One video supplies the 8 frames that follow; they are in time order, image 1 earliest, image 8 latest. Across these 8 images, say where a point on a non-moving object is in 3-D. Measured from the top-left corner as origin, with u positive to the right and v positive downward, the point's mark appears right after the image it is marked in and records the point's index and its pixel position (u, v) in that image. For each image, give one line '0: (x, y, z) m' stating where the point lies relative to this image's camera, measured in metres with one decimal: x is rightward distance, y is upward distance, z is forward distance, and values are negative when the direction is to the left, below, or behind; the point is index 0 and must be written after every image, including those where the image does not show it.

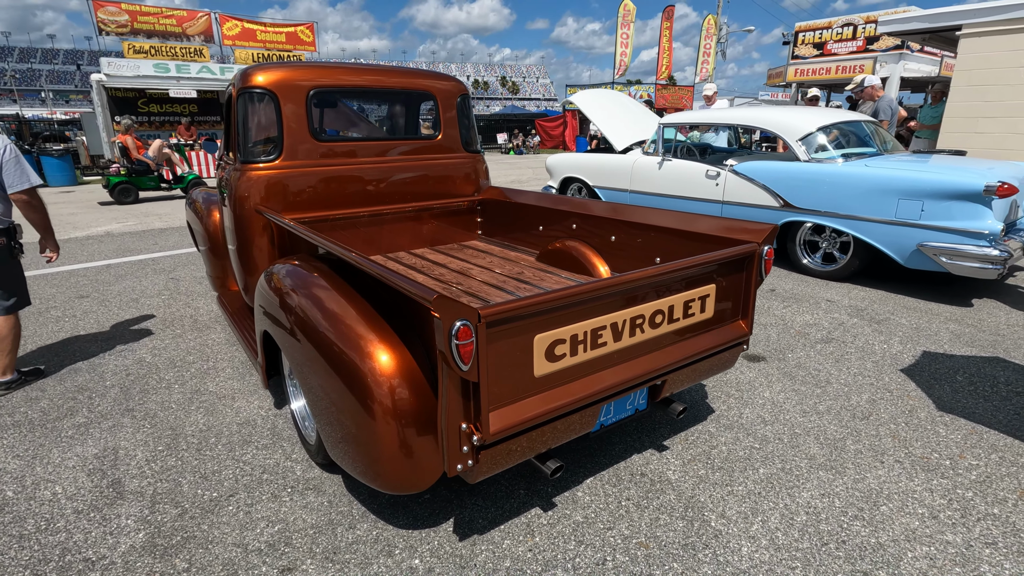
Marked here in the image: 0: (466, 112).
0: (-0.3, +1.3, +3.8) m
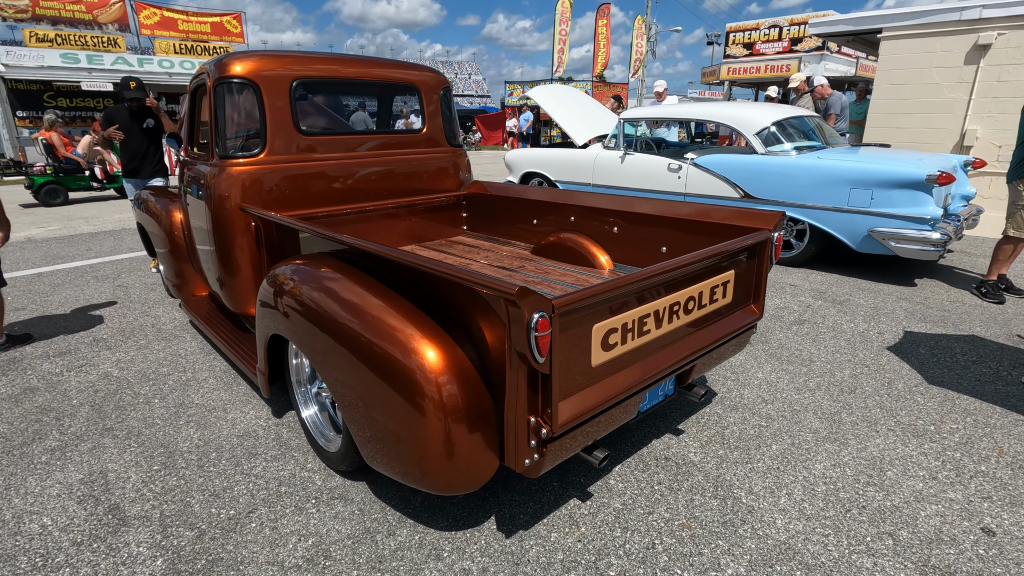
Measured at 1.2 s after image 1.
0: (-0.4, +1.3, +3.7) m
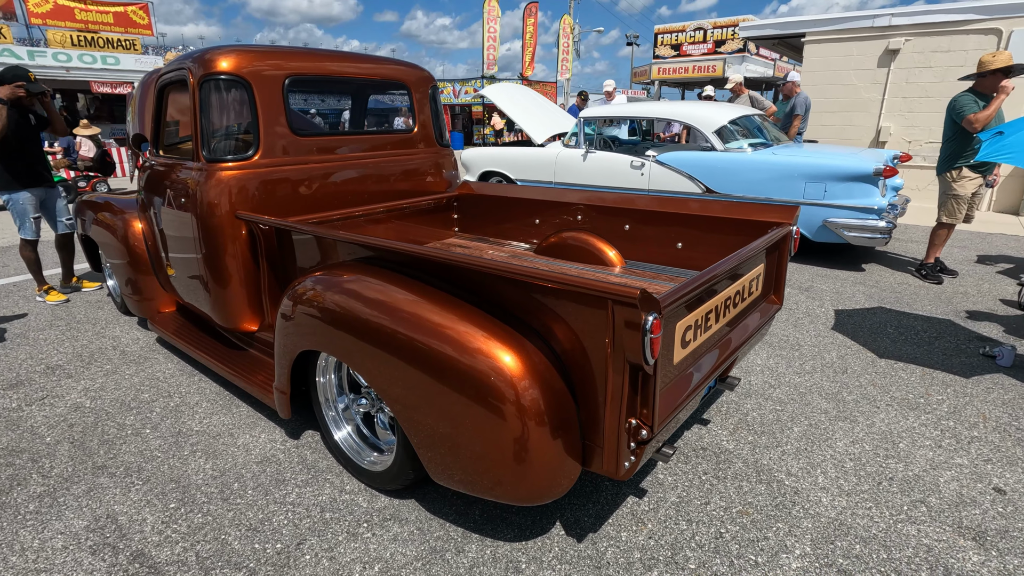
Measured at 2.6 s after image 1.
0: (-0.5, +1.3, +3.7) m
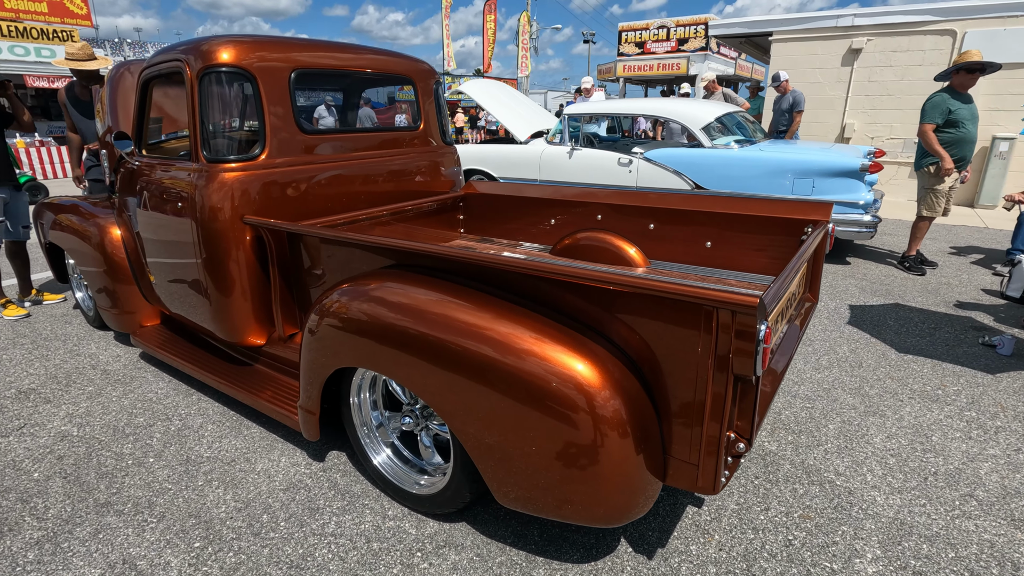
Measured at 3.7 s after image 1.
0: (-0.5, +1.2, +3.5) m
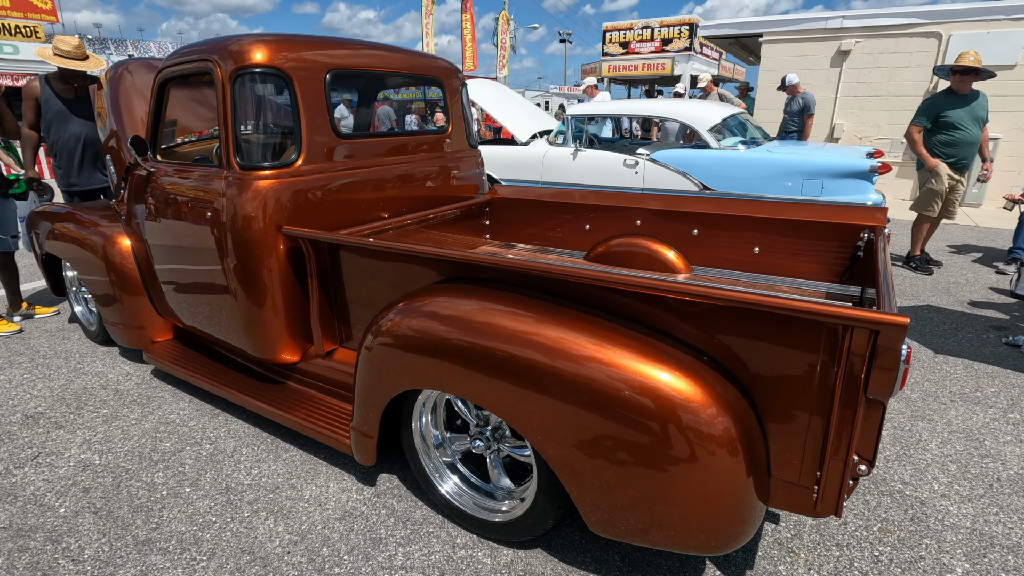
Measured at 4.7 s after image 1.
0: (-0.3, +1.2, +3.4) m
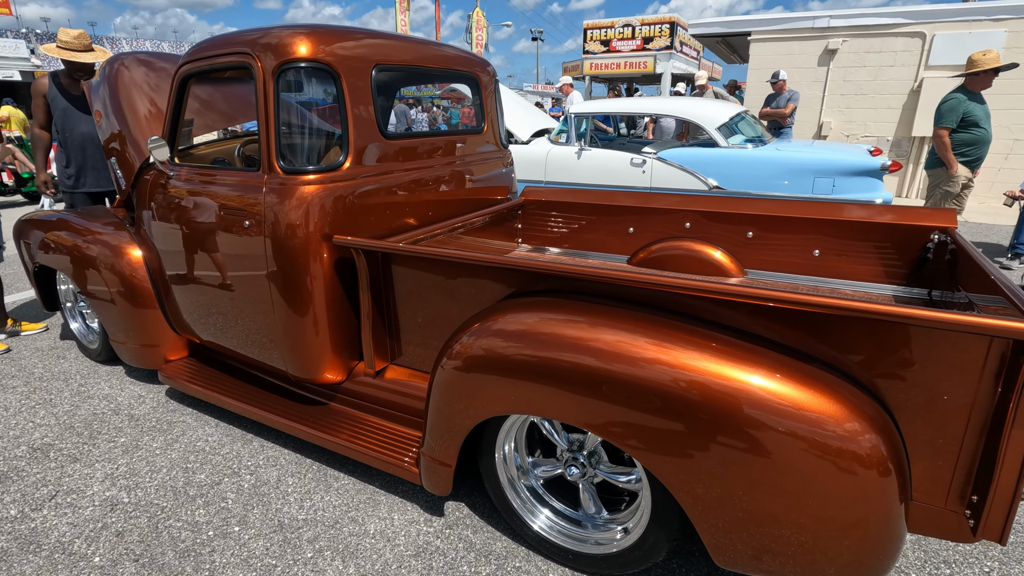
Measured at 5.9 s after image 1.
0: (-0.1, +1.2, +3.2) m
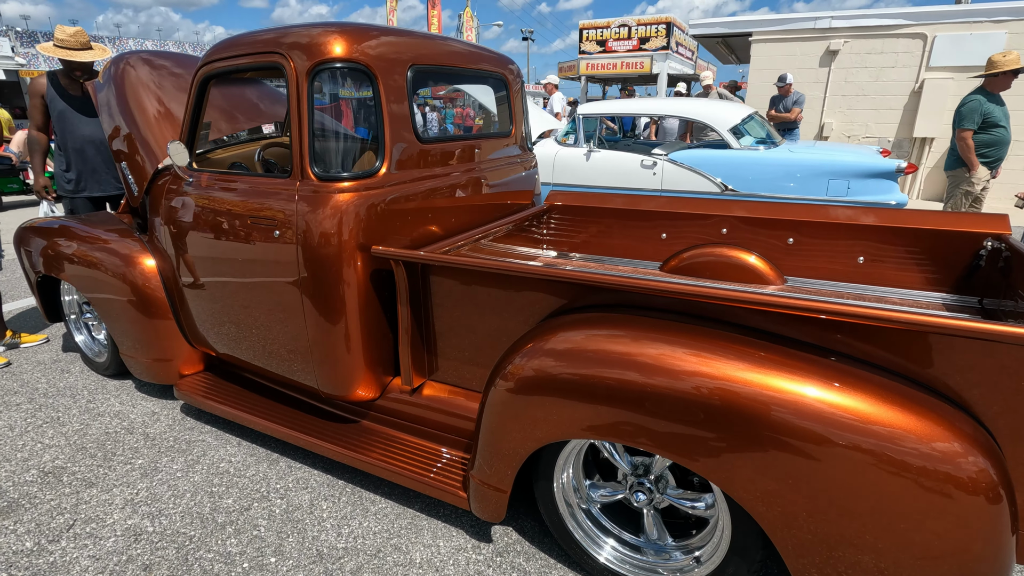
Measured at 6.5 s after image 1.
0: (0.0, +1.1, +3.1) m
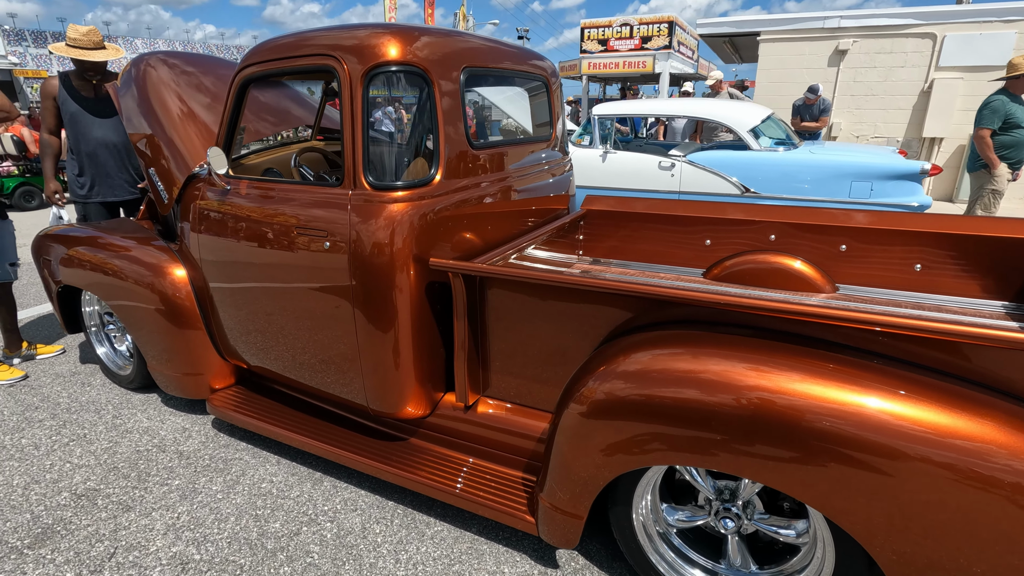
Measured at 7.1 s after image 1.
0: (+0.2, +1.1, +3.0) m
